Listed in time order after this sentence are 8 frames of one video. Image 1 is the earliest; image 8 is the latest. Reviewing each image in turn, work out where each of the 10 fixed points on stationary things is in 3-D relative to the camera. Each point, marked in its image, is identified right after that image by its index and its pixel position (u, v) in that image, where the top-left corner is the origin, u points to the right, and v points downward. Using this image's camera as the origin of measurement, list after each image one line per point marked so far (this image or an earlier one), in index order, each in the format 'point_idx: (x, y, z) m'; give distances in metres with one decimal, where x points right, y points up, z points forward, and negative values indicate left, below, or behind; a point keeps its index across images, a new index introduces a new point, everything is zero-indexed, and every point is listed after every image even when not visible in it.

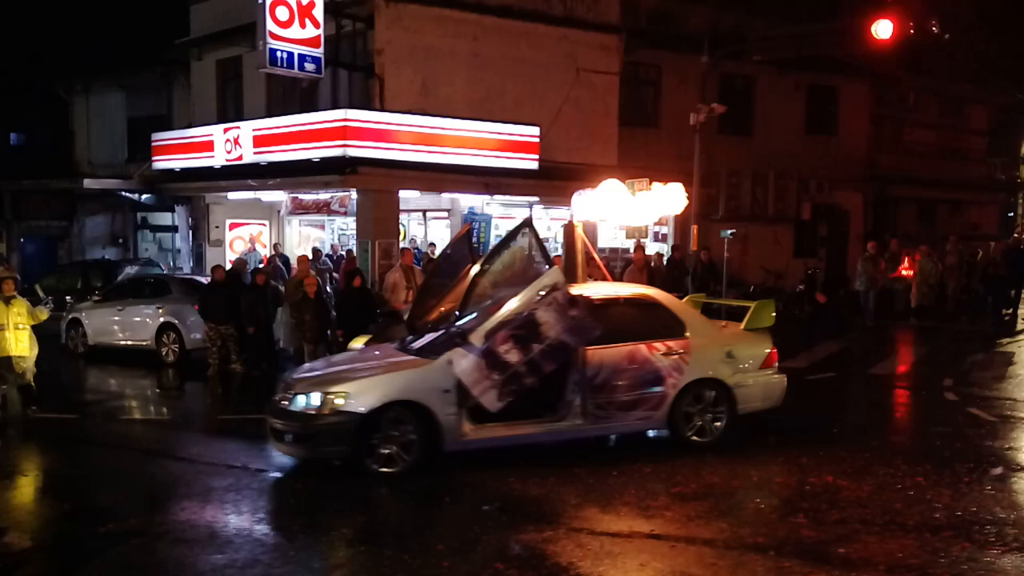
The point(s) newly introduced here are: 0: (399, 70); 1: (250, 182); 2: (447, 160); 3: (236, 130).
0: (-2.1, +4.2, +17.6) m
1: (-5.1, +2.1, +18.0) m
2: (-1.2, +2.5, +17.6) m
3: (-5.4, +3.1, +17.9) m
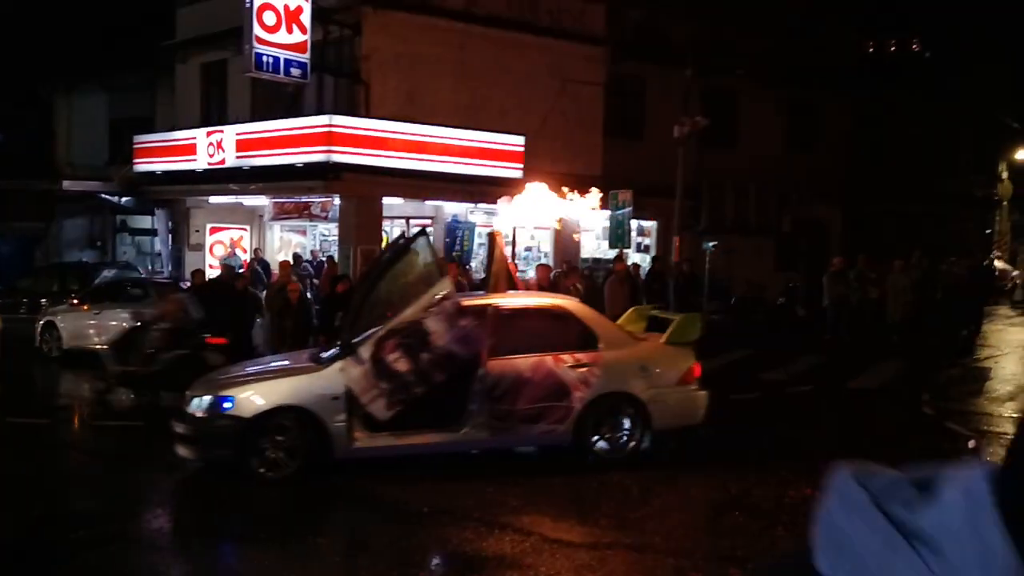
0: (-2.4, +4.1, +17.6) m
1: (-5.5, +2.0, +17.9) m
2: (-1.5, +2.3, +17.5) m
3: (-5.7, +3.0, +17.8) m
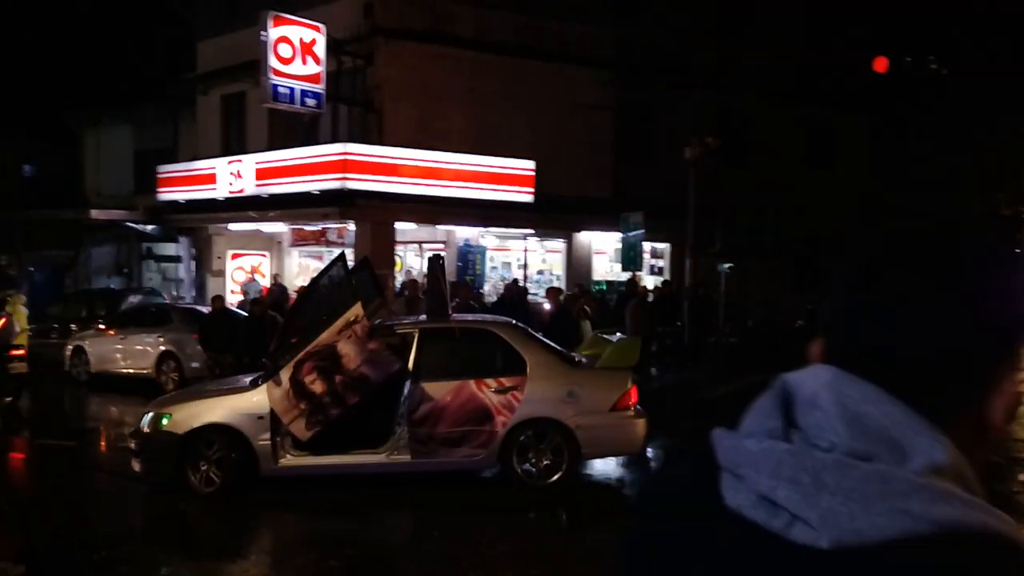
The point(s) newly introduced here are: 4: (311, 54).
0: (-2.2, +3.6, +18.0) m
1: (-5.3, +1.5, +18.4) m
2: (-1.3, +1.9, +17.9) m
3: (-5.5, +2.5, +18.4) m
4: (-3.8, +4.5, +17.5) m
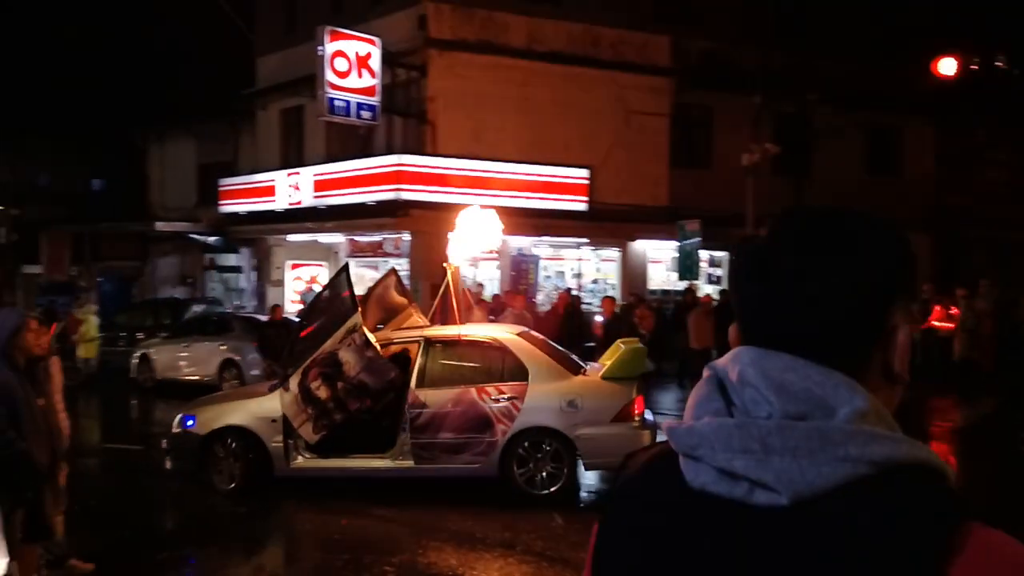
0: (-1.2, +3.4, +18.2) m
1: (-4.2, +1.3, +18.8) m
2: (-0.3, +1.7, +17.9) m
3: (-4.4, +2.3, +18.8) m
4: (-2.8, +4.3, +17.7) m
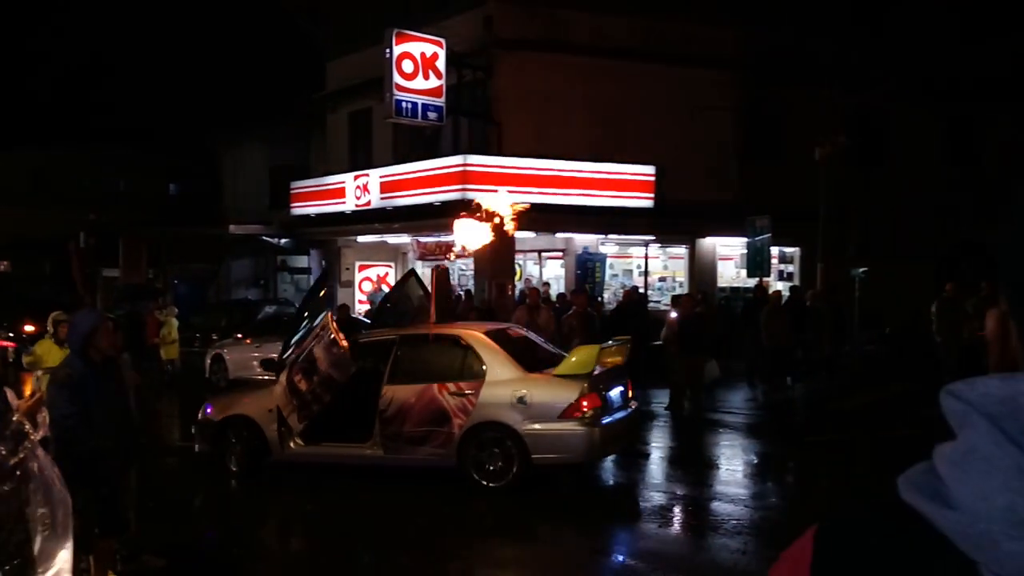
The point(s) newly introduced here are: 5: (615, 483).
0: (+0.1, +3.4, +18.2) m
1: (-2.8, +1.3, +19.0) m
2: (+0.9, +1.7, +17.8) m
3: (-3.1, +2.3, +19.0) m
4: (-1.6, +4.3, +17.9) m
5: (+1.4, -2.5, +11.4) m
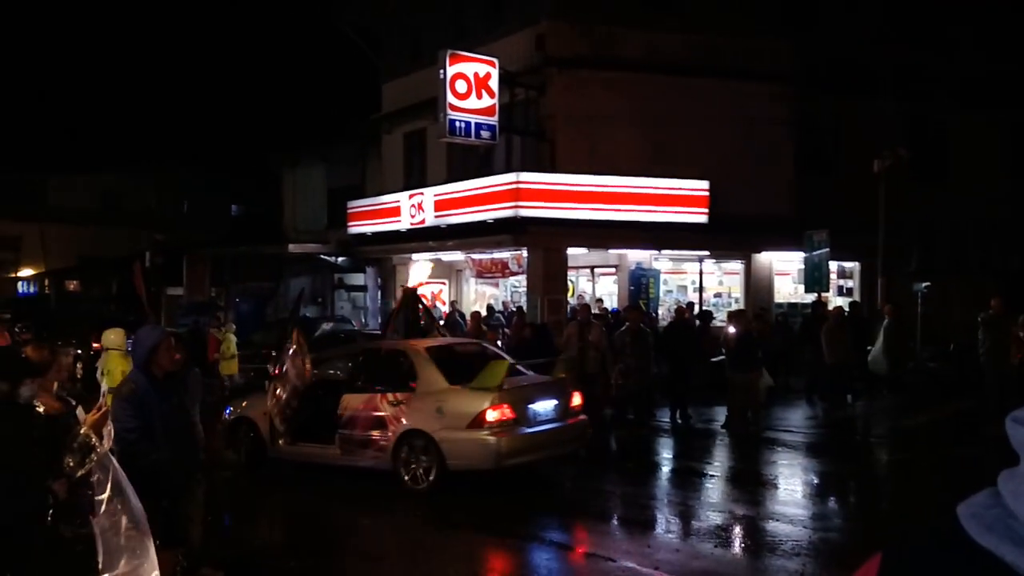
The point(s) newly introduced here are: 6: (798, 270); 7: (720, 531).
0: (+1.1, +3.1, +18.2) m
1: (-1.7, +0.9, +19.2) m
2: (+2.0, +1.4, +17.8) m
3: (-2.0, +1.9, +19.3) m
4: (-0.5, +4.0, +18.1) m
5: (+2.0, -2.6, +11.2) m
6: (+6.2, +0.4, +19.9) m
7: (+2.3, -2.6, +9.8) m
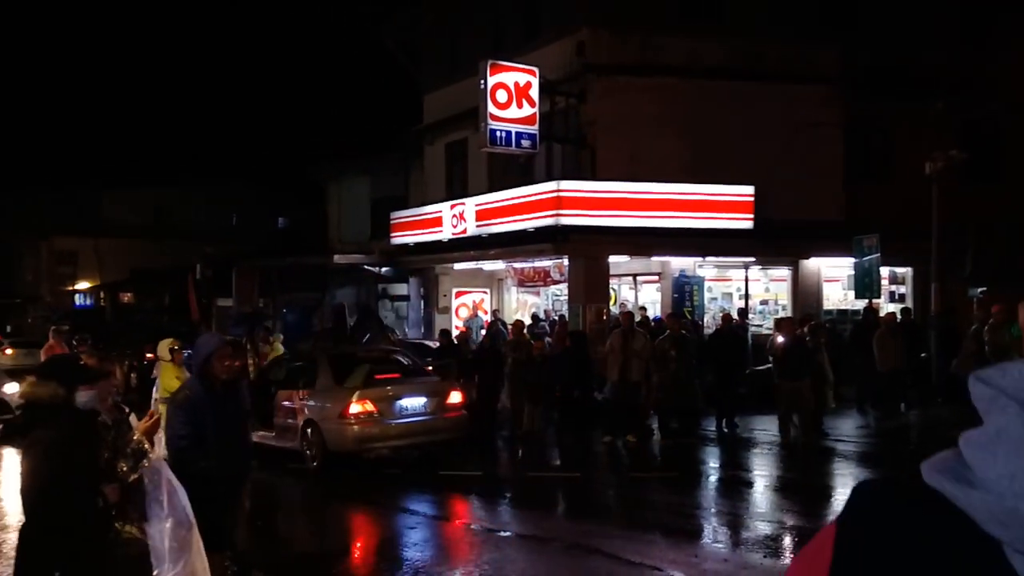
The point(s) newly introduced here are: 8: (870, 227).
0: (+1.9, +3.0, +18.1) m
1: (-0.9, +0.7, +19.2) m
2: (+2.7, +1.2, +17.6) m
3: (-1.1, +1.7, +19.4) m
4: (+0.2, +3.8, +18.1) m
5: (+2.4, -2.7, +11.0) m
6: (+7.1, +0.3, +19.4) m
7: (+2.6, -2.7, +9.6) m
8: (+7.7, +1.3, +19.6) m
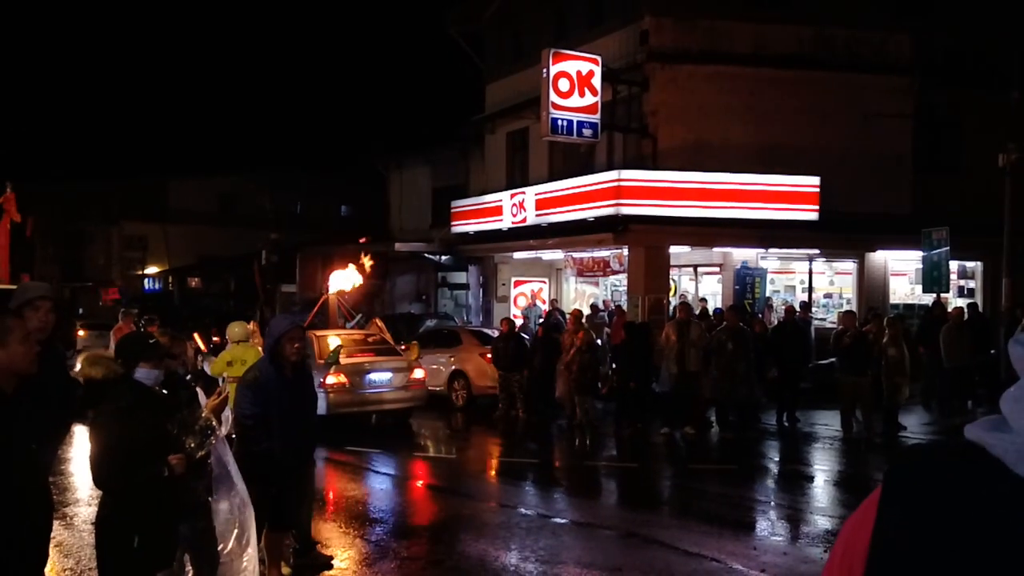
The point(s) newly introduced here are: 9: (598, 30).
0: (+3.1, +3.1, +18.0) m
1: (+0.4, +1.0, +19.3) m
2: (+3.9, +1.4, +17.4) m
3: (+0.2, +2.0, +19.4) m
4: (+1.5, +4.0, +18.0) m
5: (+3.1, -2.6, +10.9) m
6: (+8.4, +0.4, +18.9) m
7: (+3.2, -2.6, +9.5) m
8: (+8.9, +1.4, +19.1) m
9: (+1.8, +5.5, +19.5) m
